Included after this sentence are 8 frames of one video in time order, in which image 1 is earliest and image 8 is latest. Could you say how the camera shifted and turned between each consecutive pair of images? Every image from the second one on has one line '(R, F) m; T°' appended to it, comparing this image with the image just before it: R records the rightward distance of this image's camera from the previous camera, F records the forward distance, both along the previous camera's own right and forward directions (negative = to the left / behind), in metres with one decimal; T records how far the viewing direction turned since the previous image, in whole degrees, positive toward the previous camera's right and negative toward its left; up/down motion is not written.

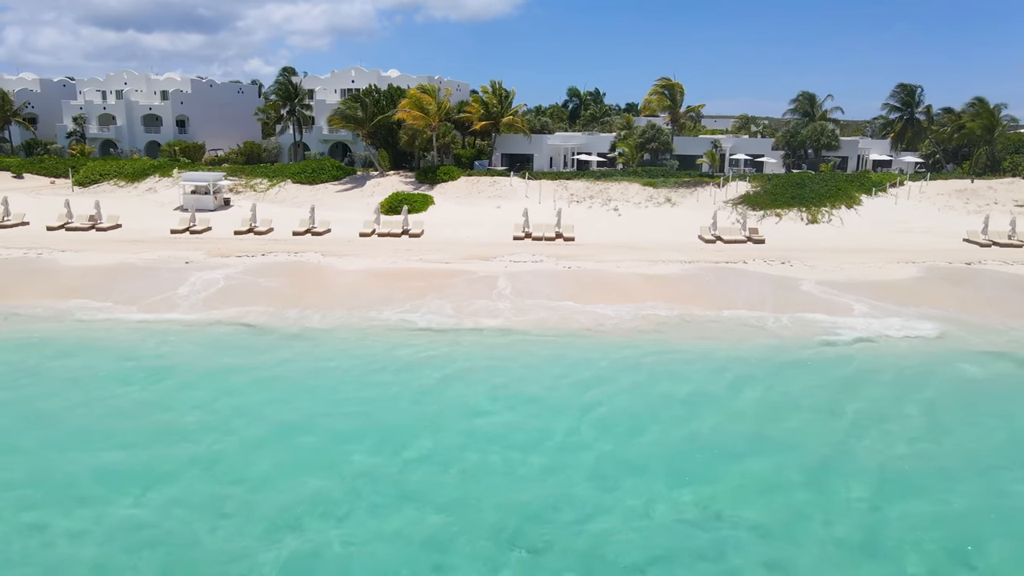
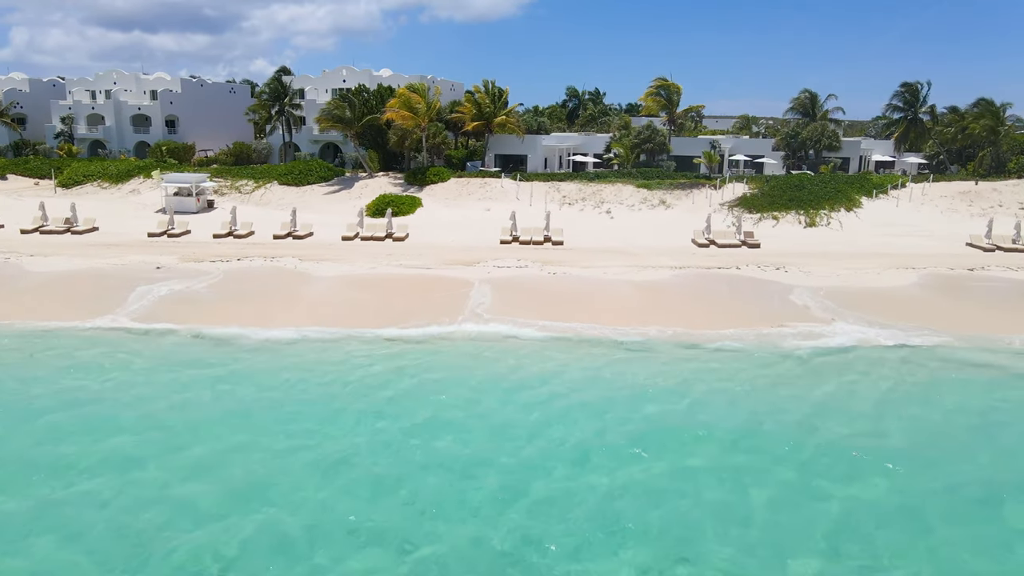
(+0.7, +0.8) m; 0°
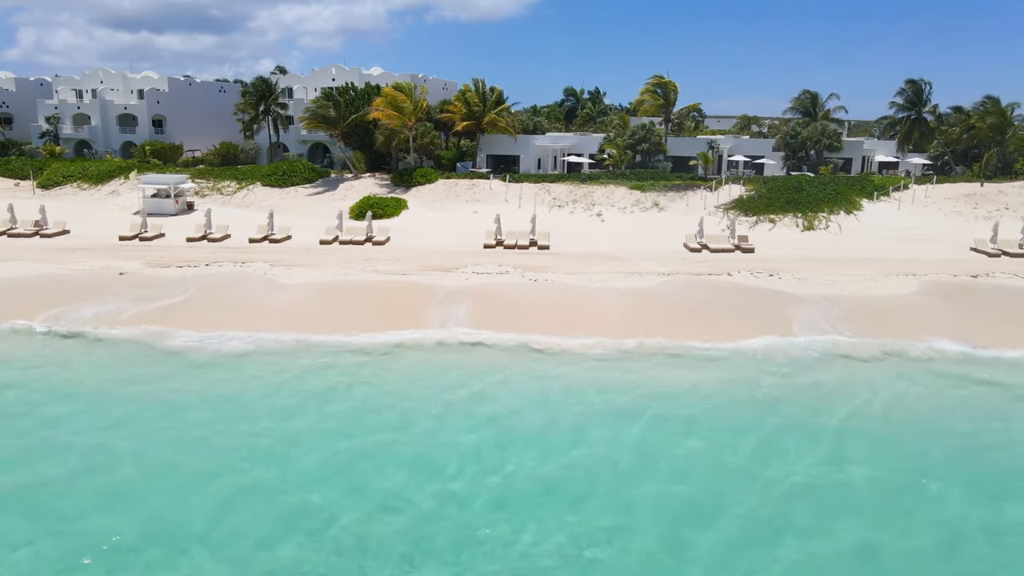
(+0.8, +1.0) m; 0°
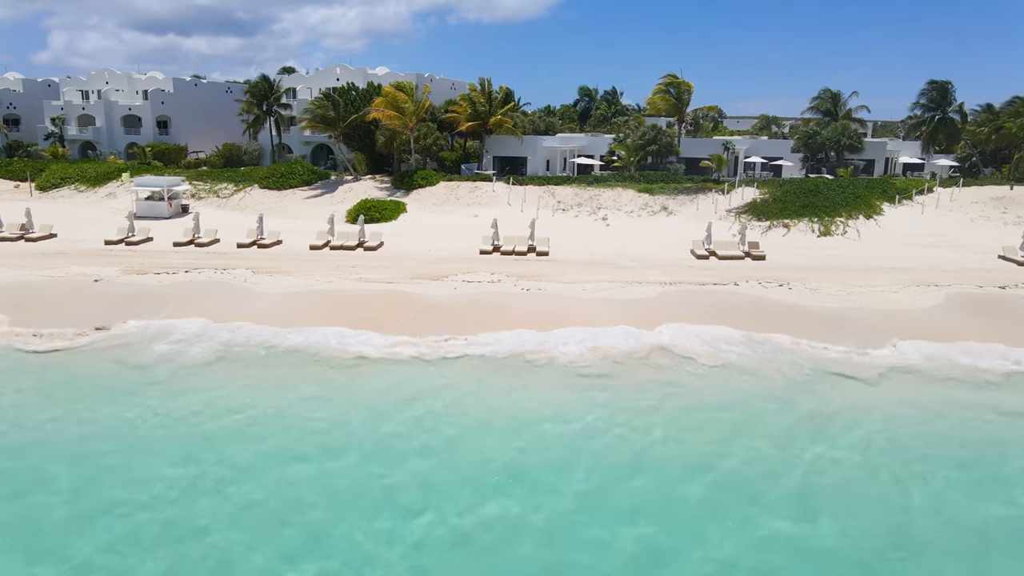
(+0.8, +1.2) m; -2°
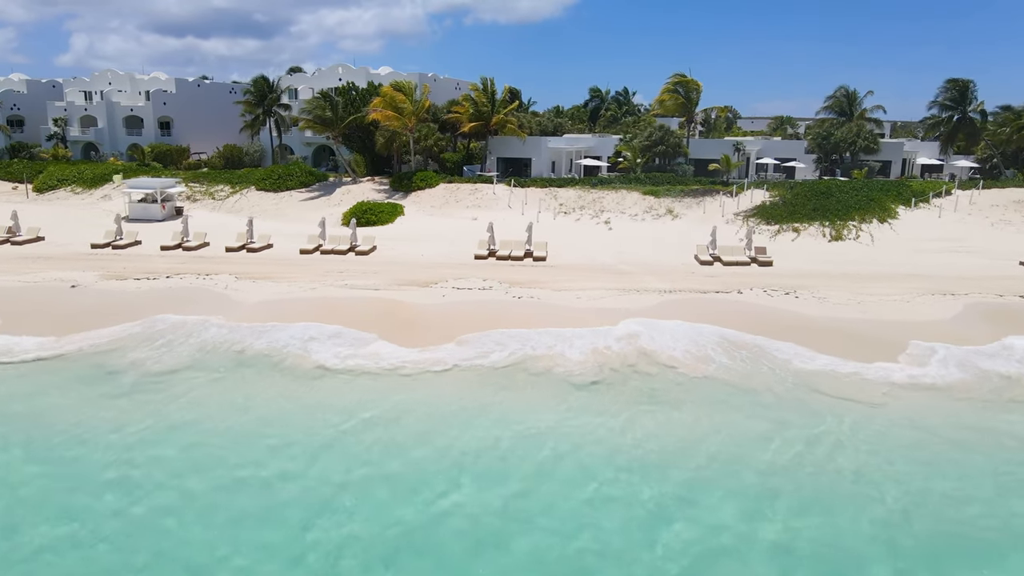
(+0.7, +0.9) m; -1°
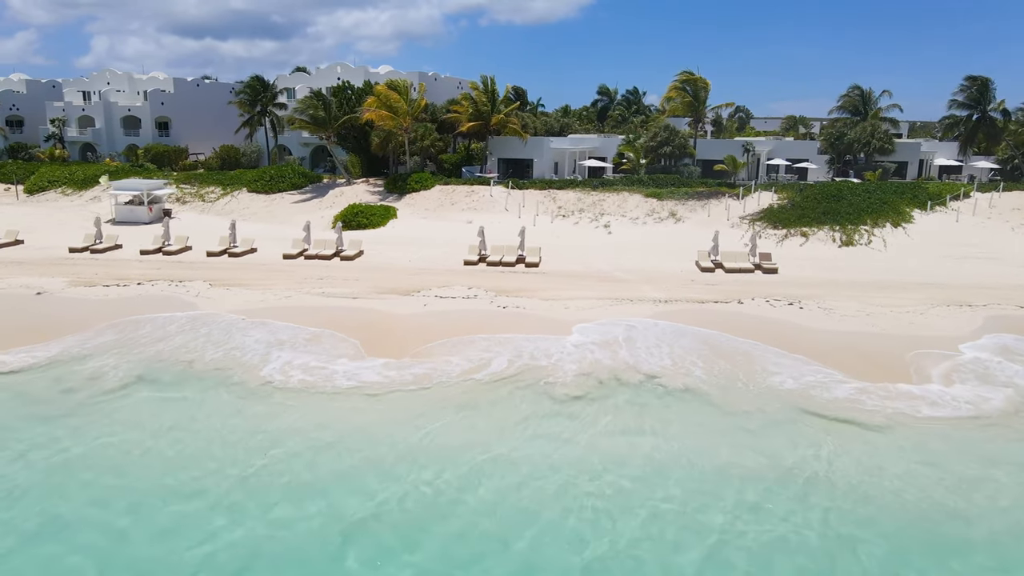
(+0.8, +1.1) m; -1°
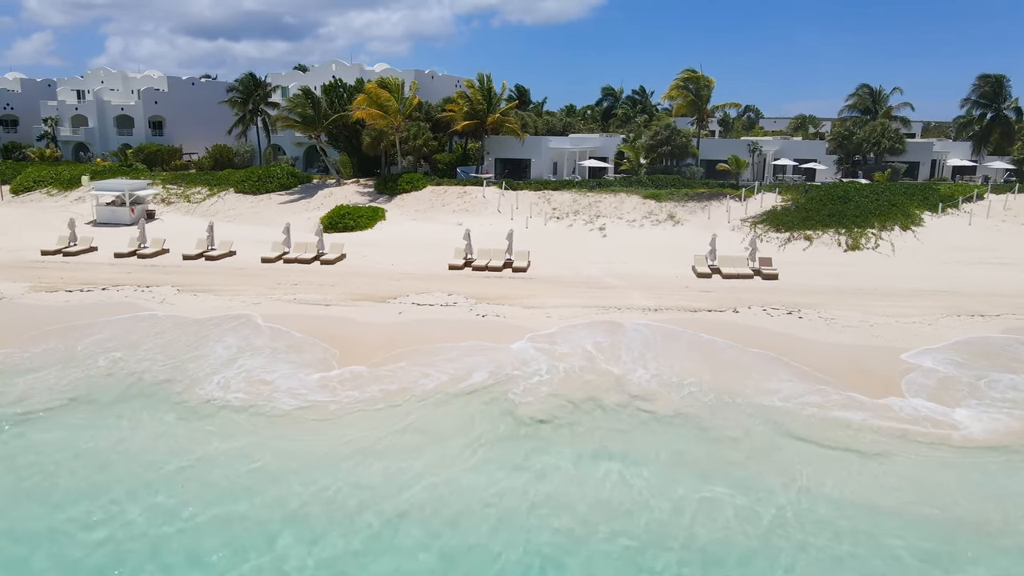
(+0.8, +1.0) m; -1°
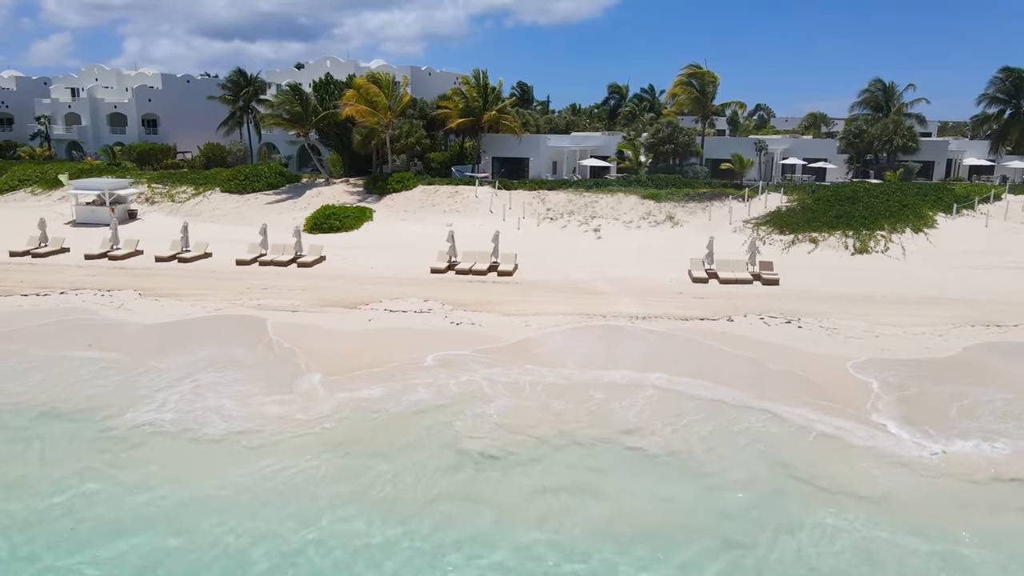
(+0.8, +1.1) m; -1°
